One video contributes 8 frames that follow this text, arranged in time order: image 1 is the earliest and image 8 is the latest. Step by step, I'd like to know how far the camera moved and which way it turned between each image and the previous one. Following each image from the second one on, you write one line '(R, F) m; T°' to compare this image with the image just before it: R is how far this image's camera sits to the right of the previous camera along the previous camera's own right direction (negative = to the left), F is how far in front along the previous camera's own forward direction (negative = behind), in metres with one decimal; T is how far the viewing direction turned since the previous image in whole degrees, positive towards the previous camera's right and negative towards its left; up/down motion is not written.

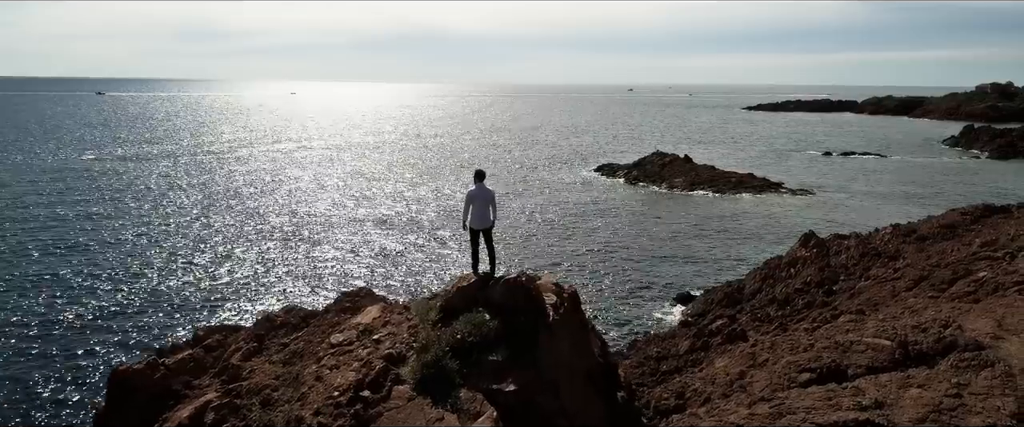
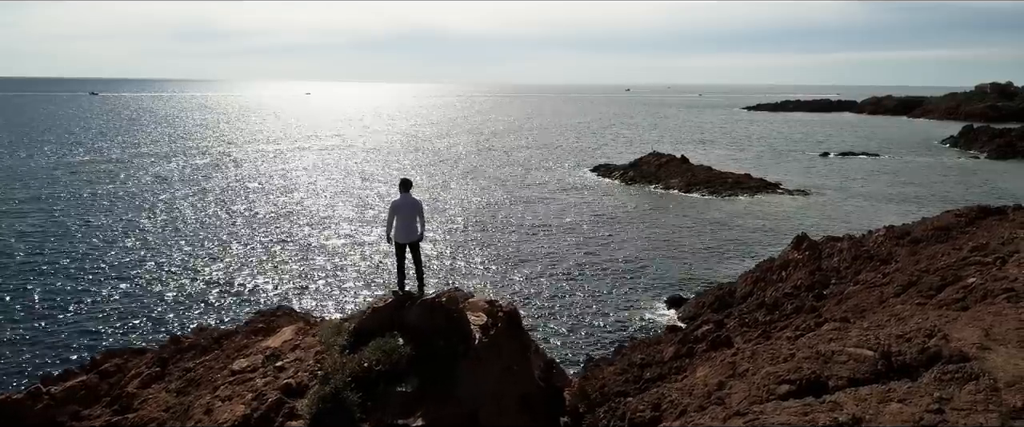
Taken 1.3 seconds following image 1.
(+0.5, +0.4) m; 0°
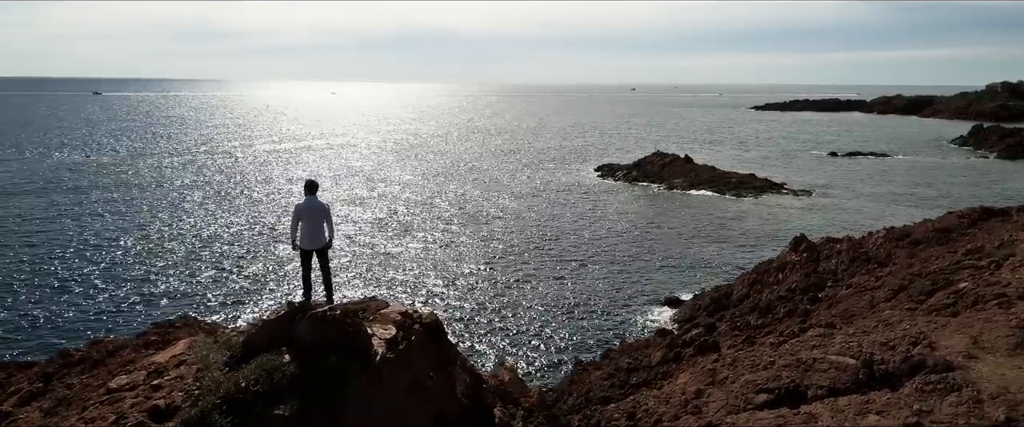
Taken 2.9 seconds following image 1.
(+0.6, +0.3) m; -1°
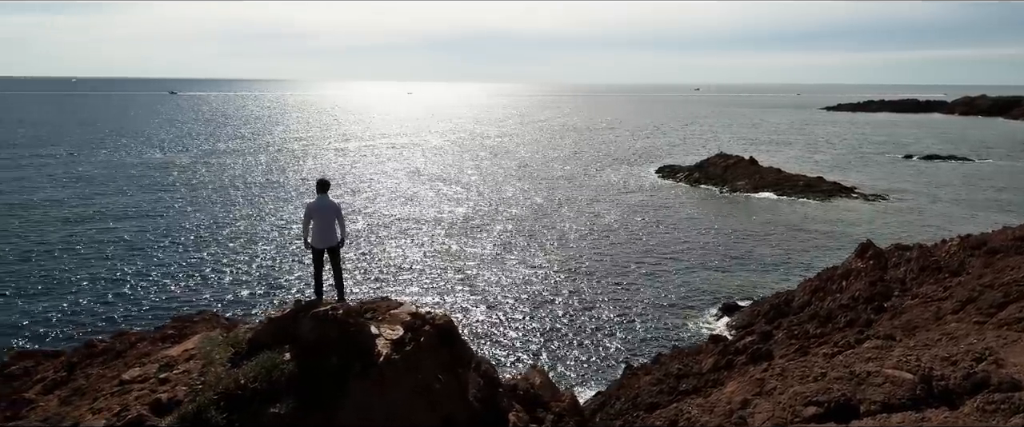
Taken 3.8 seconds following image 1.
(+0.3, +0.1) m; -5°
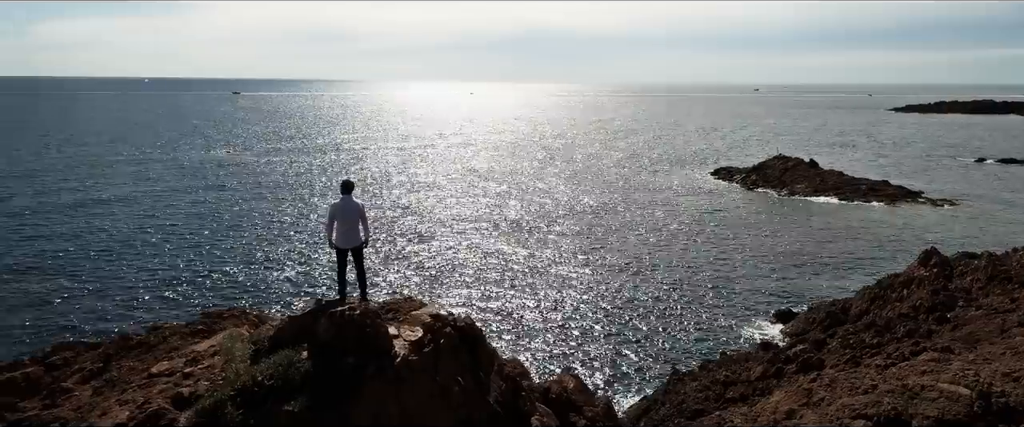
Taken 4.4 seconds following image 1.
(+0.2, 0.0) m; -4°
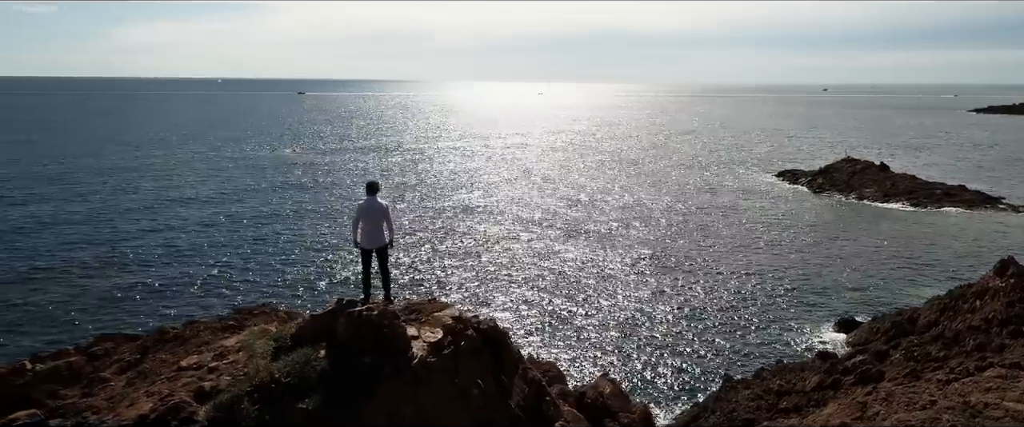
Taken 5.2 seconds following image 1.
(+0.2, 0.0) m; -5°
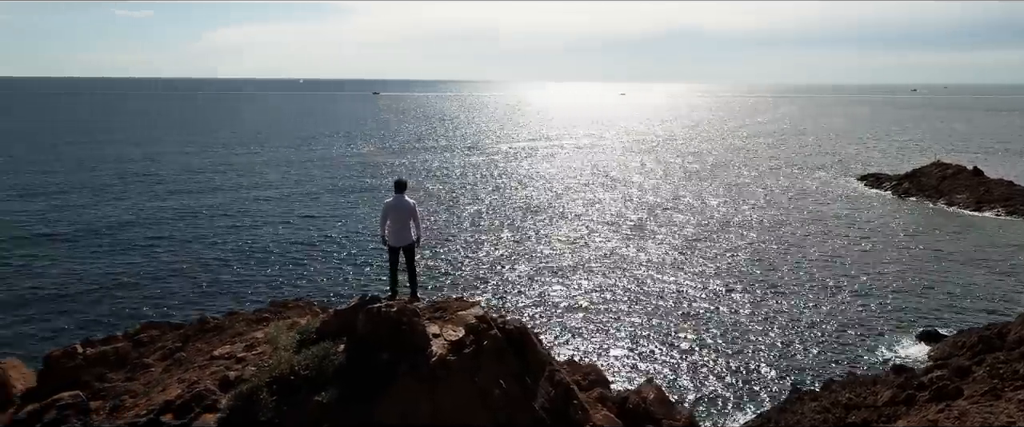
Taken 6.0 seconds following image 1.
(+0.3, 0.0) m; -6°
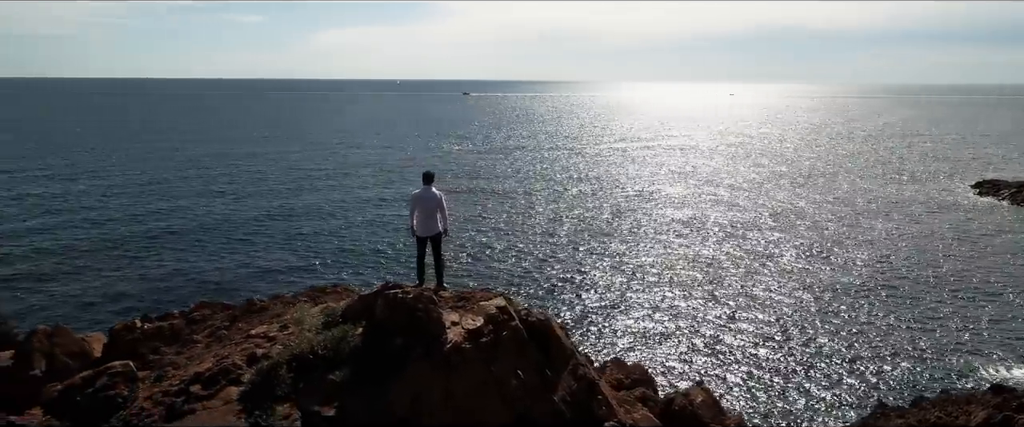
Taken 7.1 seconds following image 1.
(+0.4, 0.0) m; -7°
